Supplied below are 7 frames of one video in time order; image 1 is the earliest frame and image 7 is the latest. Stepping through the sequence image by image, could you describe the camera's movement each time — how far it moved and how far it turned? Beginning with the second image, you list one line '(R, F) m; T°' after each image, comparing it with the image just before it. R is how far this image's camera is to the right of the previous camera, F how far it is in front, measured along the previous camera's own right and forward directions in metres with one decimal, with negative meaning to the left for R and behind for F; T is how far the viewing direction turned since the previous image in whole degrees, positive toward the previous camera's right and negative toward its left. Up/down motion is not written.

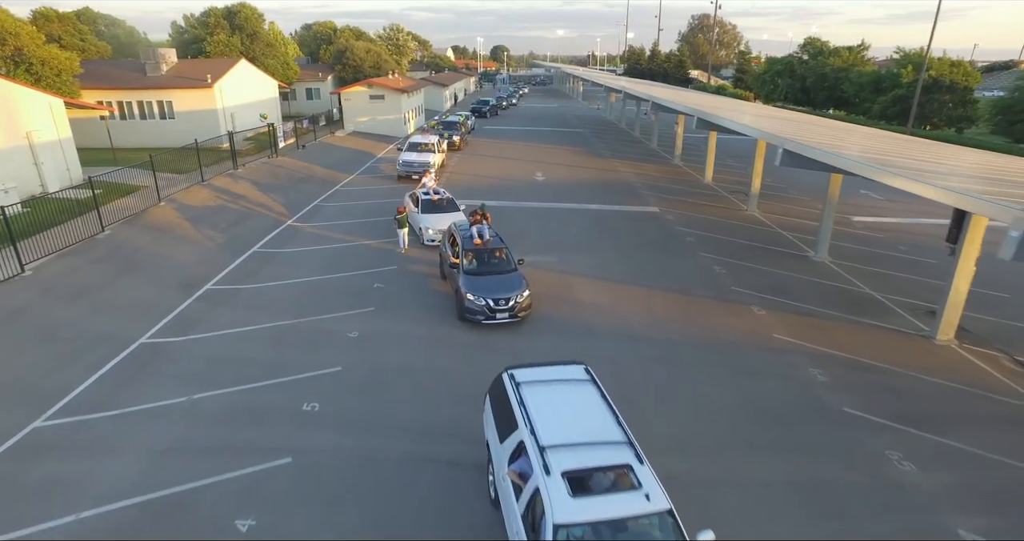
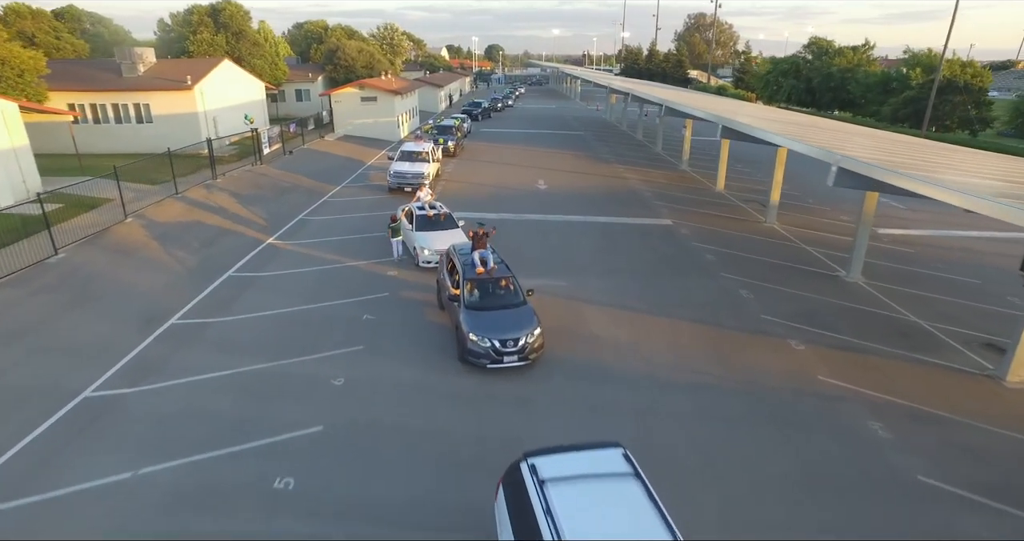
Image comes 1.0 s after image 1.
(-0.3, +1.6) m; +1°
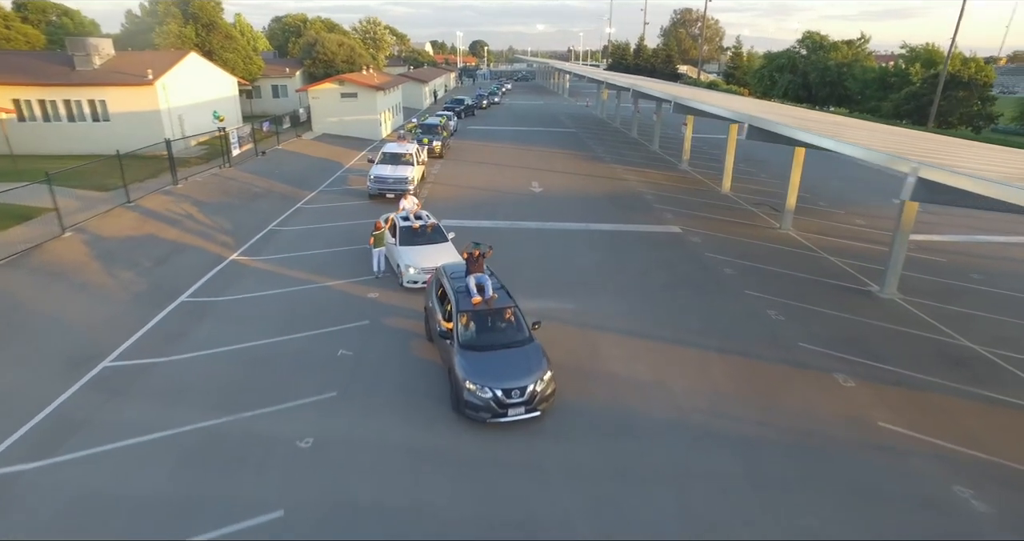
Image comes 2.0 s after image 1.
(-0.3, +1.8) m; +1°
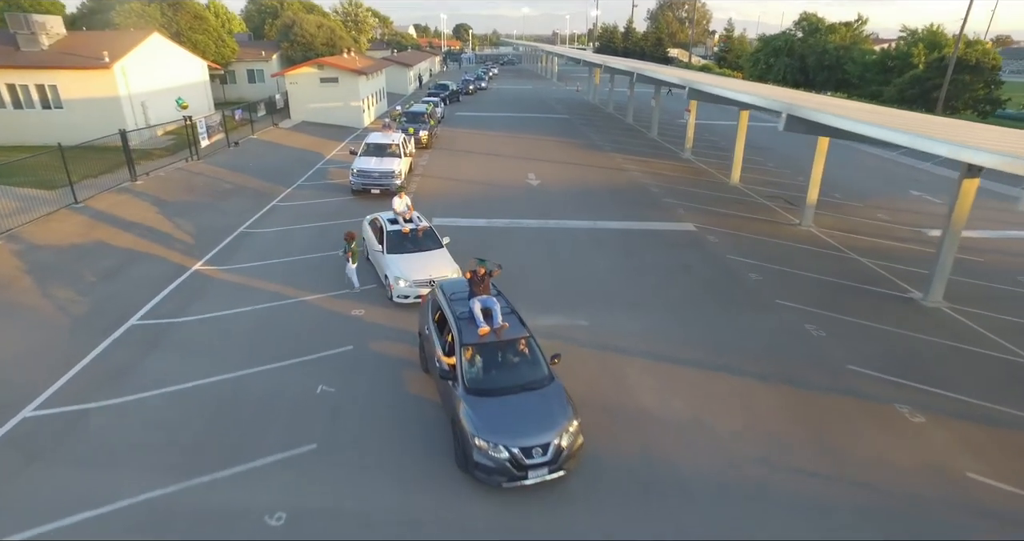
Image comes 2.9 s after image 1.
(-0.4, +1.7) m; +1°
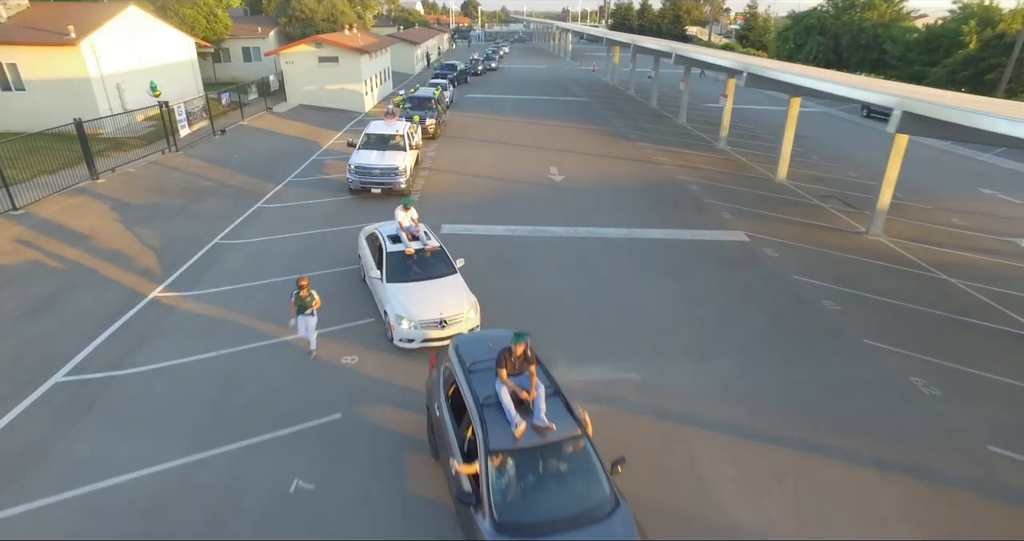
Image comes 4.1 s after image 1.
(-0.4, +2.4) m; -1°
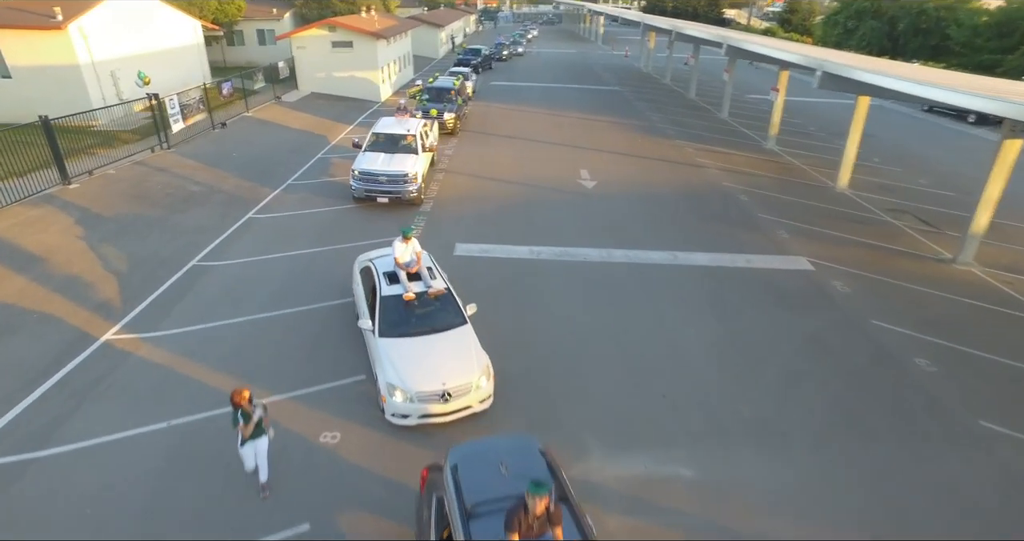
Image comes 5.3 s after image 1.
(0.0, +1.9) m; -2°
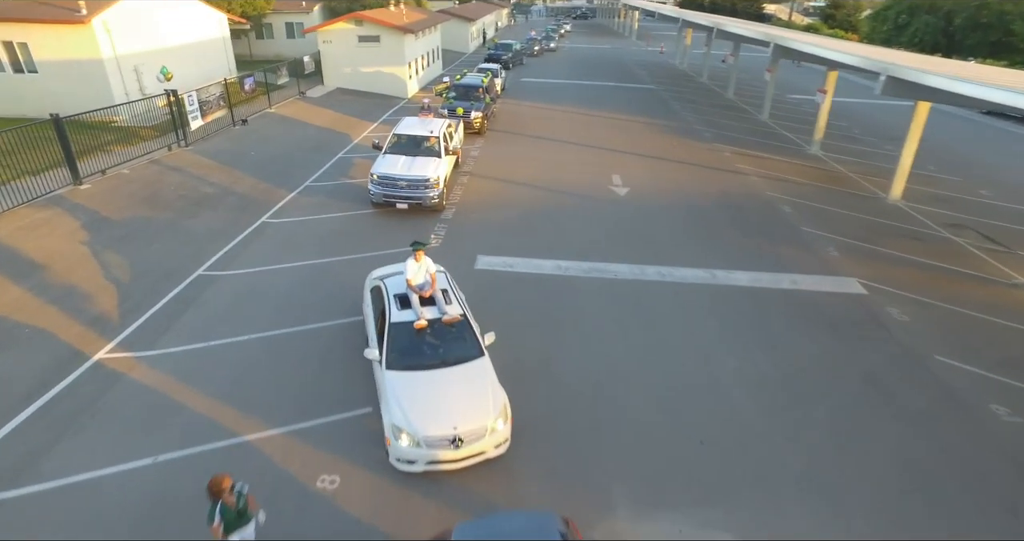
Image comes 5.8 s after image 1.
(0.0, +0.8) m; -3°
